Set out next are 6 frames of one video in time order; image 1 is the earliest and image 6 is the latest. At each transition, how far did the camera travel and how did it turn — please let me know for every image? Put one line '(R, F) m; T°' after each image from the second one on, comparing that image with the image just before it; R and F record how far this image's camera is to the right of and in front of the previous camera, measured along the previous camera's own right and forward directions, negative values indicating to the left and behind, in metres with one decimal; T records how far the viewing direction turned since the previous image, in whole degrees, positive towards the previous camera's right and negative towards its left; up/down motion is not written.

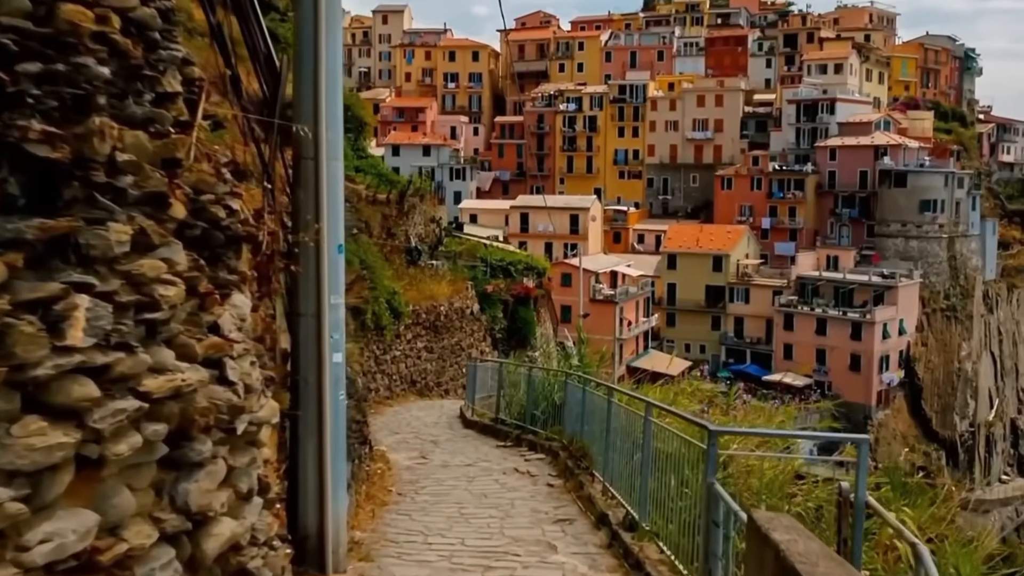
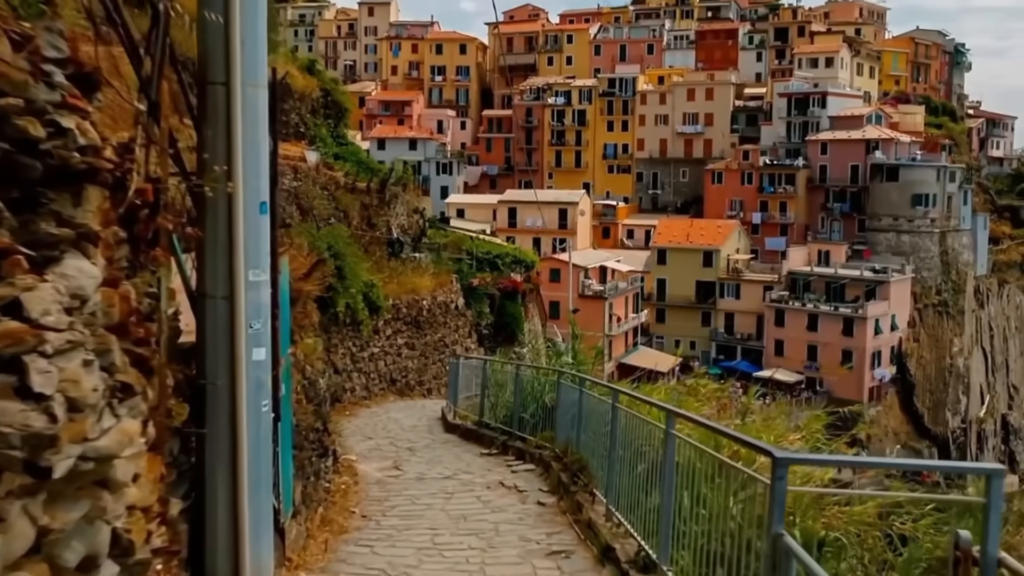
(0.0, +1.2) m; +1°
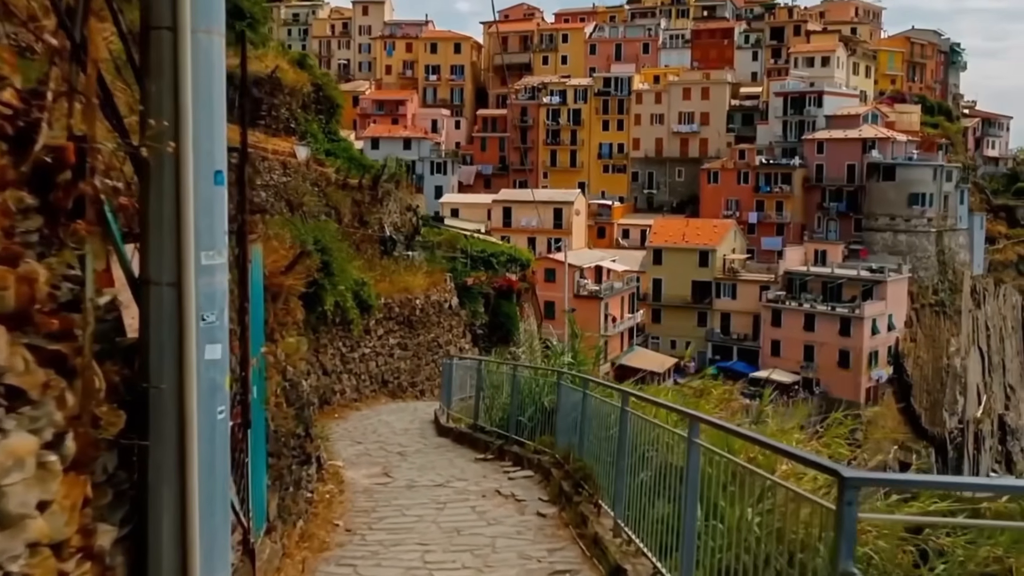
(0.0, +0.5) m; 0°
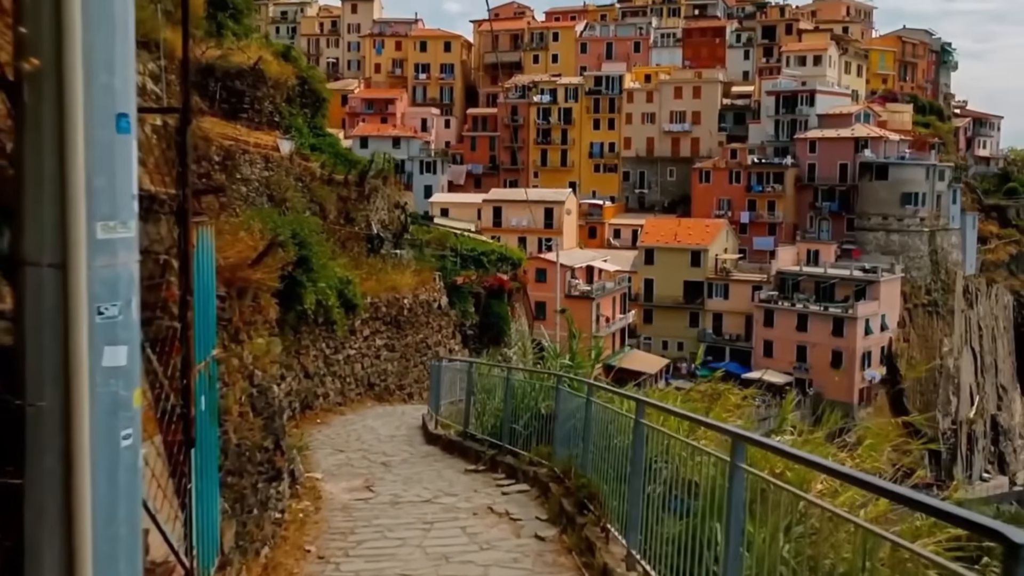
(0.0, +0.7) m; +1°
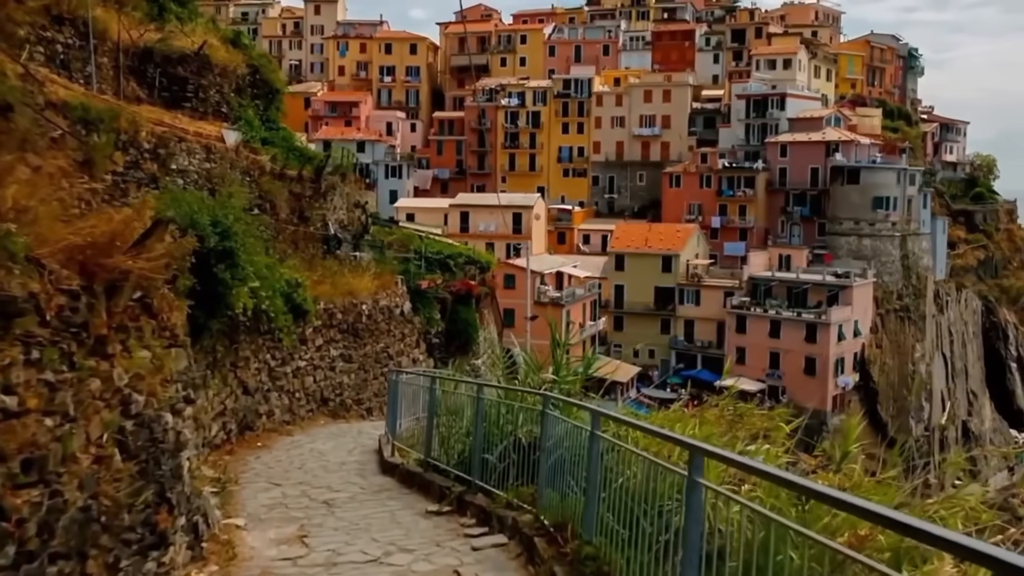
(0.0, +1.6) m; +2°
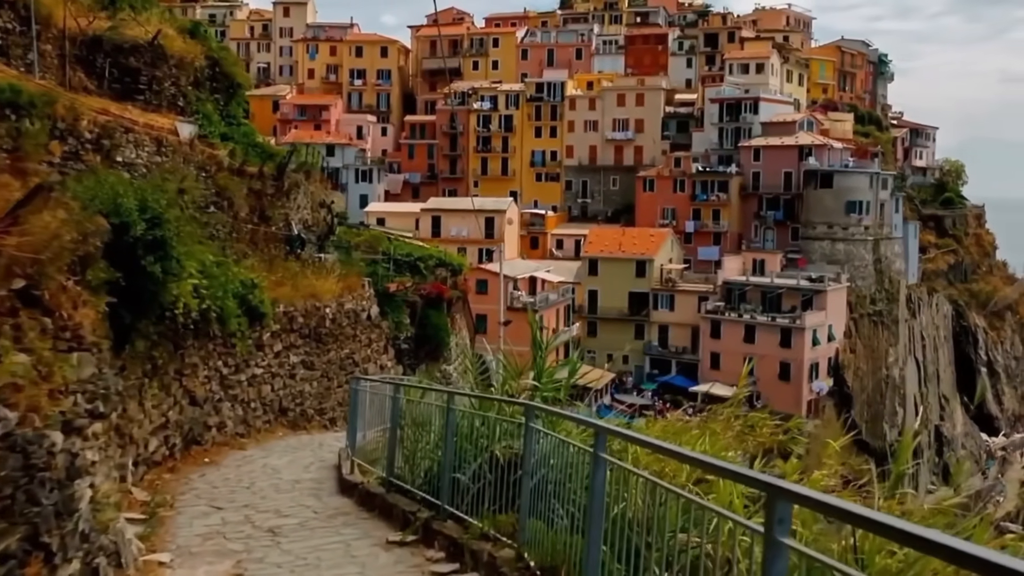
(0.0, +1.0) m; +2°
